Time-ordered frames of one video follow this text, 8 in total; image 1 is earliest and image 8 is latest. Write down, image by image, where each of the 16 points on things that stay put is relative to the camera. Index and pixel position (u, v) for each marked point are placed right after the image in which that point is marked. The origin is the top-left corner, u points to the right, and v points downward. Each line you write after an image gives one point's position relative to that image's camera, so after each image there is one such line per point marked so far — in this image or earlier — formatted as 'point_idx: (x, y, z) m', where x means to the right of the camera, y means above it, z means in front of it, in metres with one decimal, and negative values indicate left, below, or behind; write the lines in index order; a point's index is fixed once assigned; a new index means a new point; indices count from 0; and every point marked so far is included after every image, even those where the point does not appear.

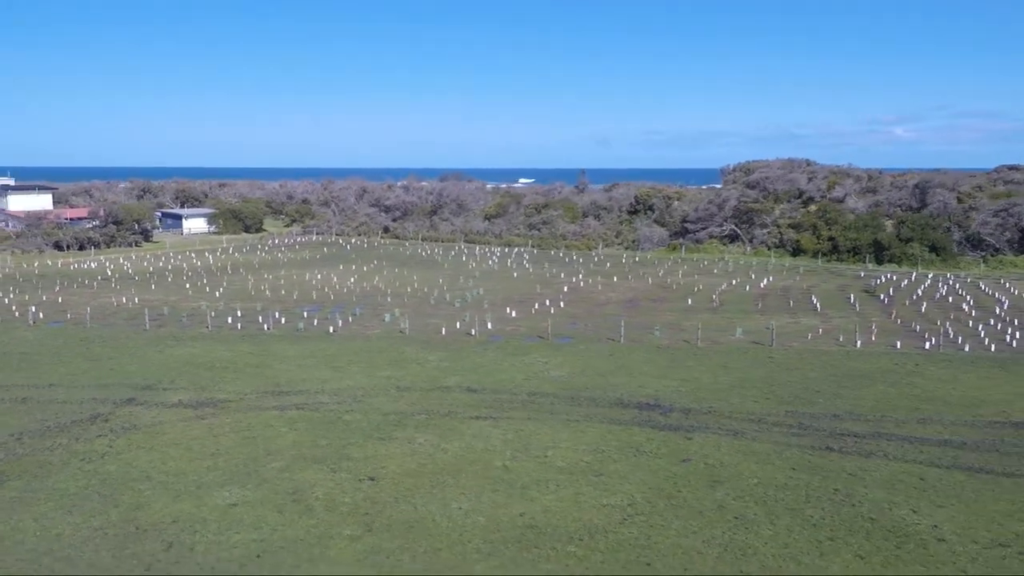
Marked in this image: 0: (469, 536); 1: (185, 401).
0: (-0.5, -3.0, +10.3) m
1: (-6.3, -2.2, +16.4) m
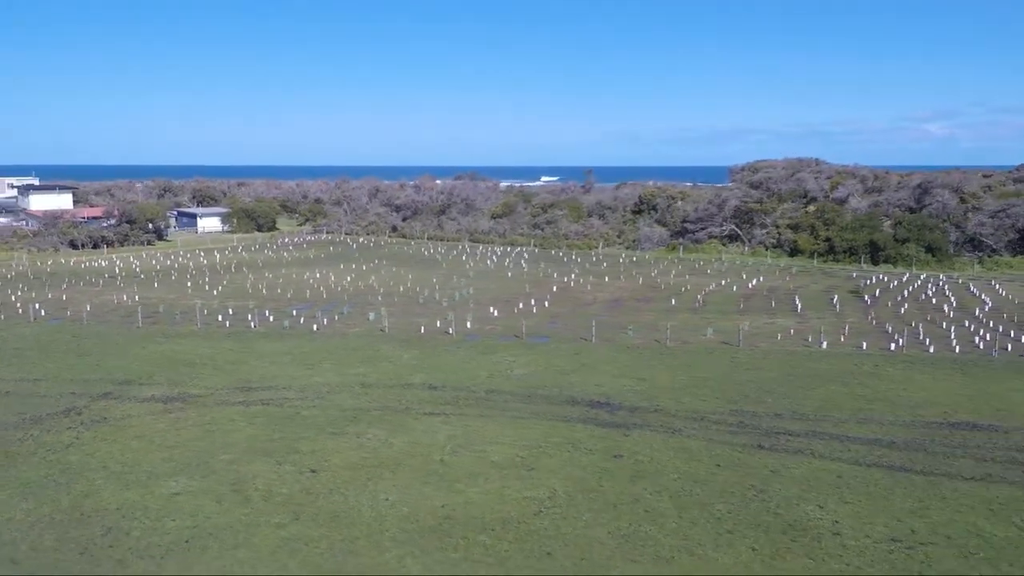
0: (-1.6, -3.0, +10.8) m
1: (-7.1, -2.2, +17.2) m
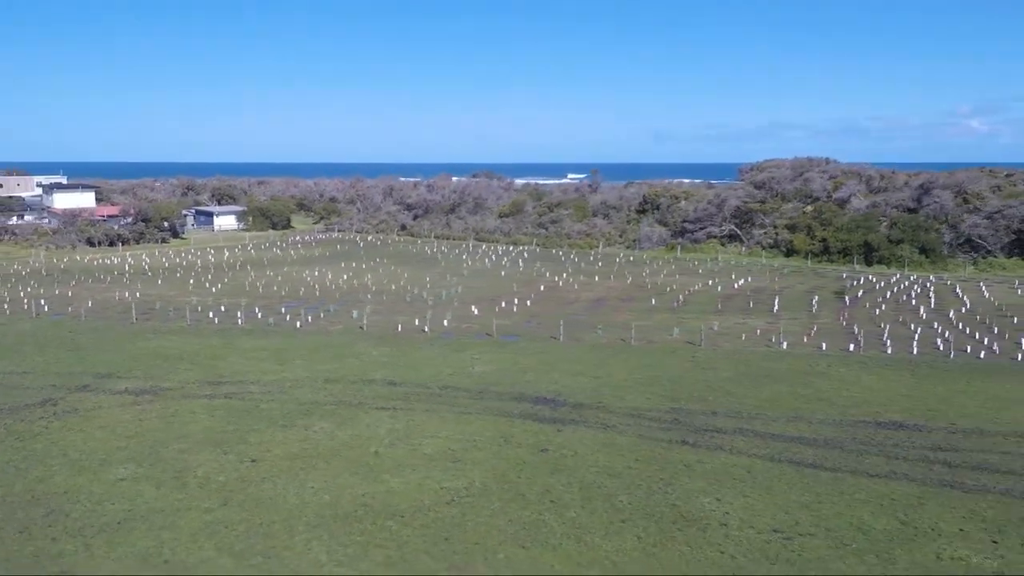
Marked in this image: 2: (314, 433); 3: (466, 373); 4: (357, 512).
0: (-2.8, -3.0, +11.6) m
1: (-8.1, -2.1, +18.2) m
2: (-3.4, -2.5, +15.0) m
3: (-1.1, -1.9, +19.3) m
4: (-2.1, -3.0, +11.6) m
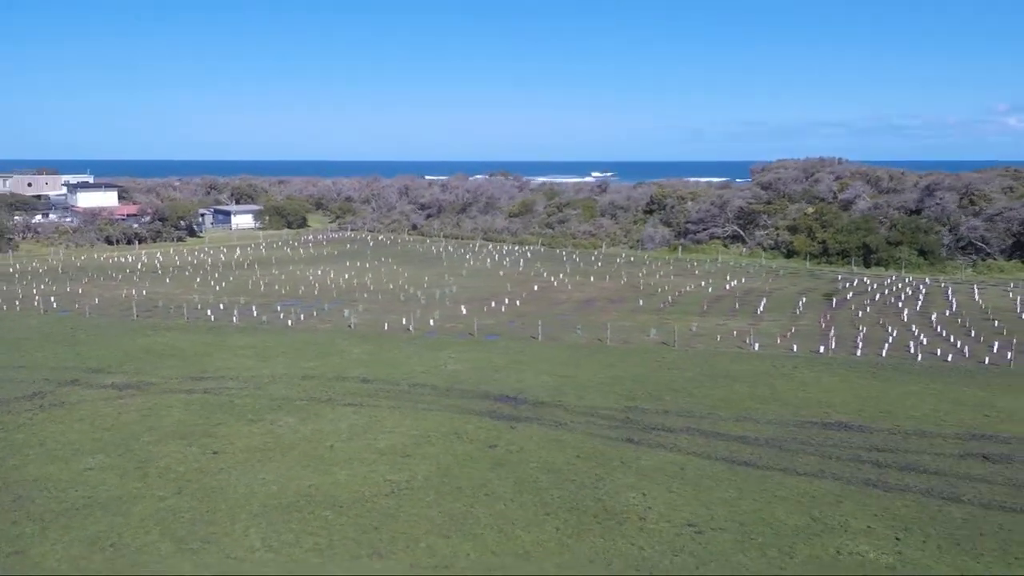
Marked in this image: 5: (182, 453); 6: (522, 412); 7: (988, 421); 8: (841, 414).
0: (-3.7, -3.1, +12.4) m
1: (-8.8, -2.1, +19.1) m
2: (-4.3, -2.6, +15.7) m
3: (-1.7, -1.9, +20.0) m
4: (-3.0, -3.1, +12.3) m
5: (-5.5, -2.8, +14.4) m
6: (+0.2, -2.4, +16.6) m
7: (+8.8, -2.5, +15.9) m
8: (+6.3, -2.4, +16.4) m
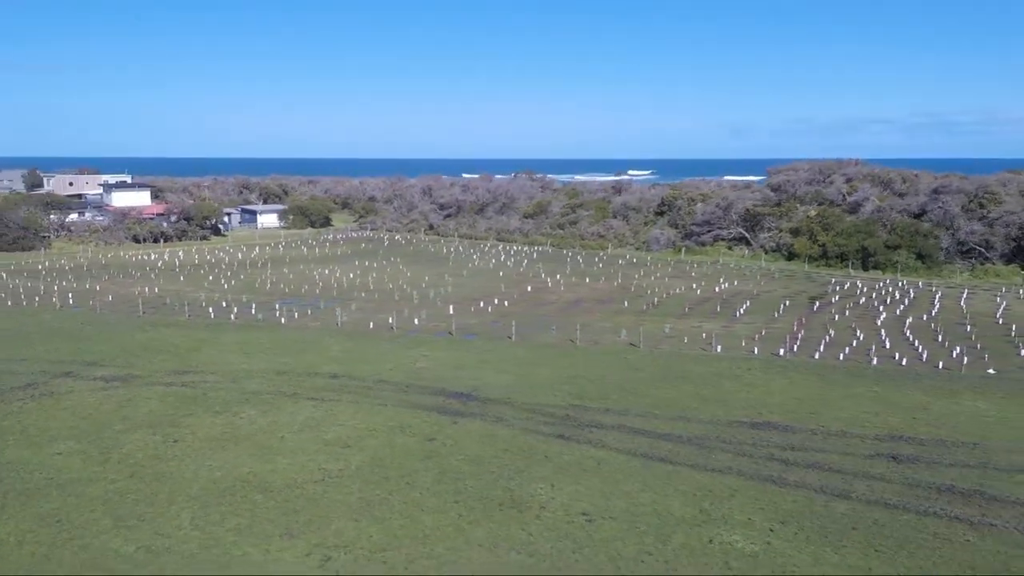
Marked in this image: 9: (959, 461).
0: (-5.0, -3.1, +13.6) m
1: (-9.7, -2.1, +20.5) m
2: (-5.4, -2.6, +16.9) m
3: (-2.6, -2.0, +21.1) m
4: (-4.3, -3.1, +13.4) m
5: (-6.7, -2.8, +15.6) m
6: (-0.9, -2.5, +17.6) m
7: (+7.7, -2.6, +16.5) m
8: (+5.2, -2.5, +17.1) m
9: (+7.4, -2.9, +14.3) m
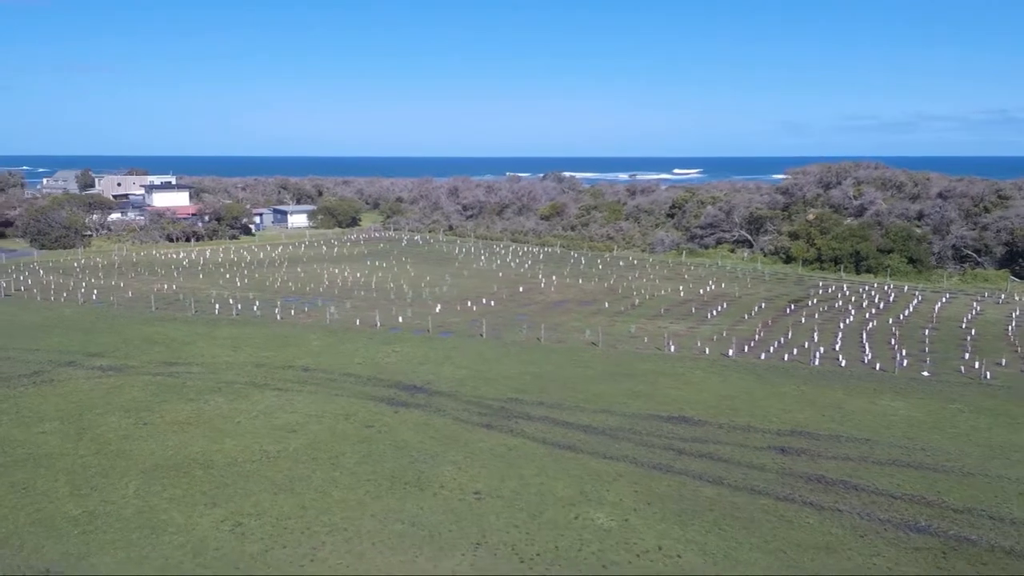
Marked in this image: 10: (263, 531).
0: (-6.5, -3.1, +15.5) m
1: (-10.8, -2.1, +22.7) m
2: (-6.7, -2.6, +18.8) m
3: (-3.7, -2.0, +22.8) m
4: (-5.9, -3.1, +15.3) m
5: (-8.1, -2.8, +17.6) m
6: (-2.2, -2.5, +19.2) m
7: (+6.3, -2.7, +17.6) m
8: (+3.9, -2.6, +18.4) m
9: (+5.9, -3.0, +15.5) m
10: (-3.6, -3.5, +12.3) m
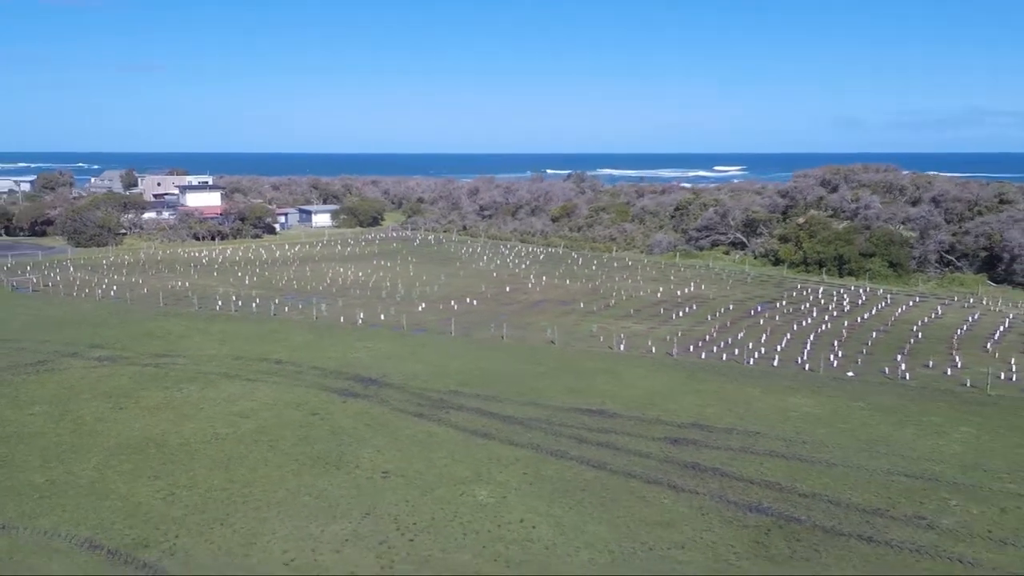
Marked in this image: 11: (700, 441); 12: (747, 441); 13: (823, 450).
0: (-8.2, -3.1, +17.7) m
1: (-12.1, -2.0, +25.2) m
2: (-8.2, -2.6, +21.1) m
3: (-5.0, -2.0, +24.9) m
4: (-7.5, -3.1, +17.5) m
5: (-9.6, -2.8, +20.0) m
6: (-3.6, -2.5, +21.2) m
7: (+4.8, -2.8, +19.2) m
8: (+2.4, -2.7, +20.0) m
9: (+4.3, -3.1, +17.0) m
10: (-5.4, -3.5, +14.4) m
11: (+3.8, -3.1, +17.3) m
12: (+4.7, -3.1, +17.3) m
13: (+6.1, -3.2, +16.8) m
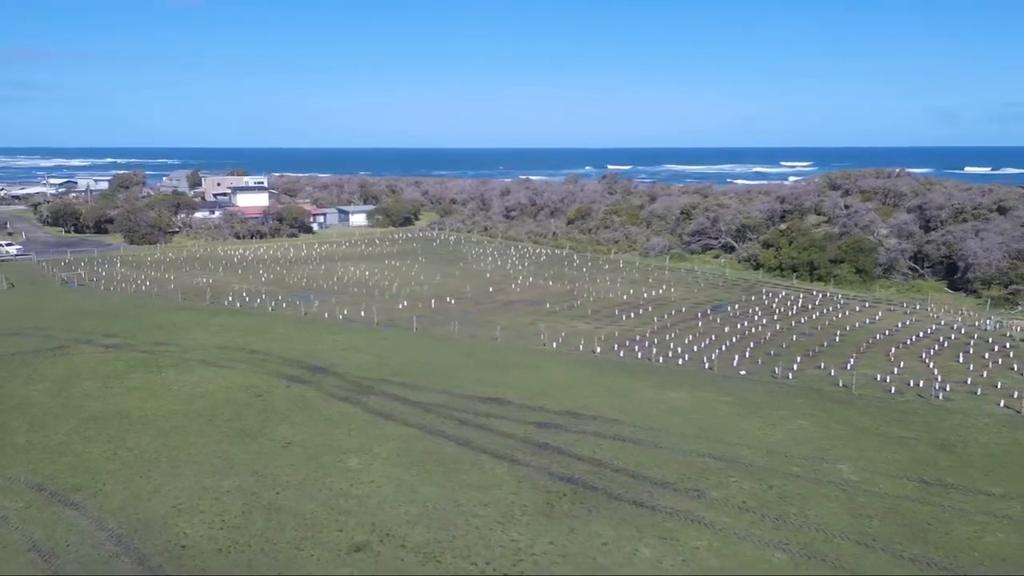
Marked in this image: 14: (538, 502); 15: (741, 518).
0: (-10.7, -3.1, +21.8) m
1: (-13.9, -2.0, +29.6) m
2: (-10.4, -2.6, +25.2) m
3: (-6.8, -2.0, +28.7) m
4: (-10.1, -3.2, +21.5) m
5: (-11.9, -2.8, +24.2) m
6: (-5.8, -2.6, +24.9) m
7: (+2.3, -3.0, +22.2) m
8: (0.0, -2.9, +23.2) m
9: (+1.7, -3.3, +20.1) m
10: (-8.2, -3.6, +18.3) m
11: (+1.2, -3.3, +20.4) m
12: (+2.1, -3.3, +20.3) m
13: (+3.5, -3.4, +19.7) m
14: (+0.5, -4.0, +15.9) m
15: (+4.0, -4.1, +15.1) m
